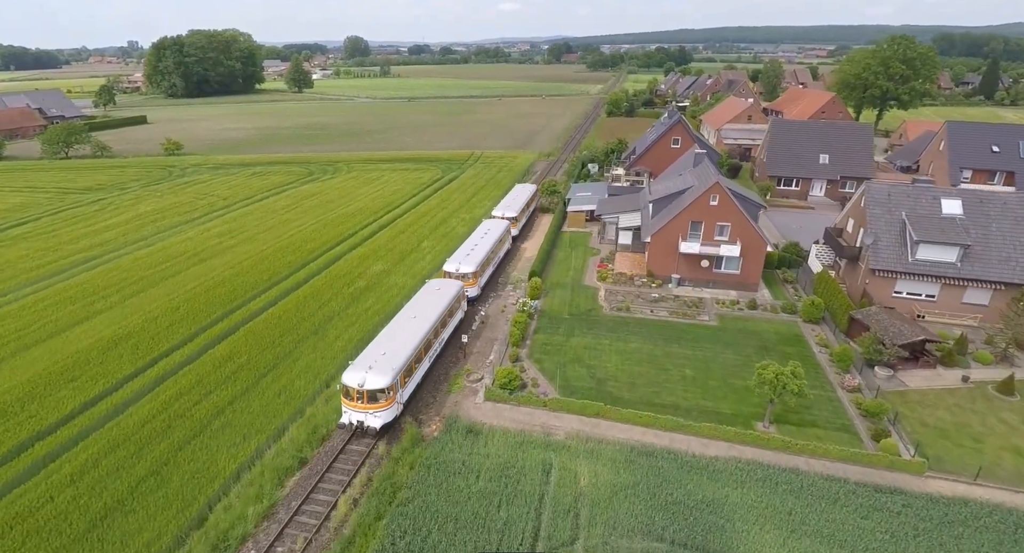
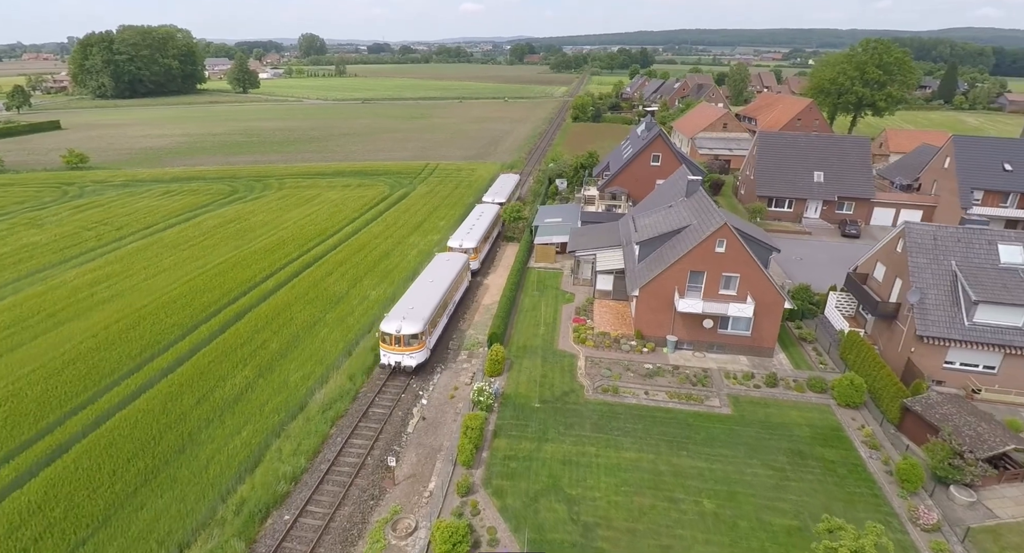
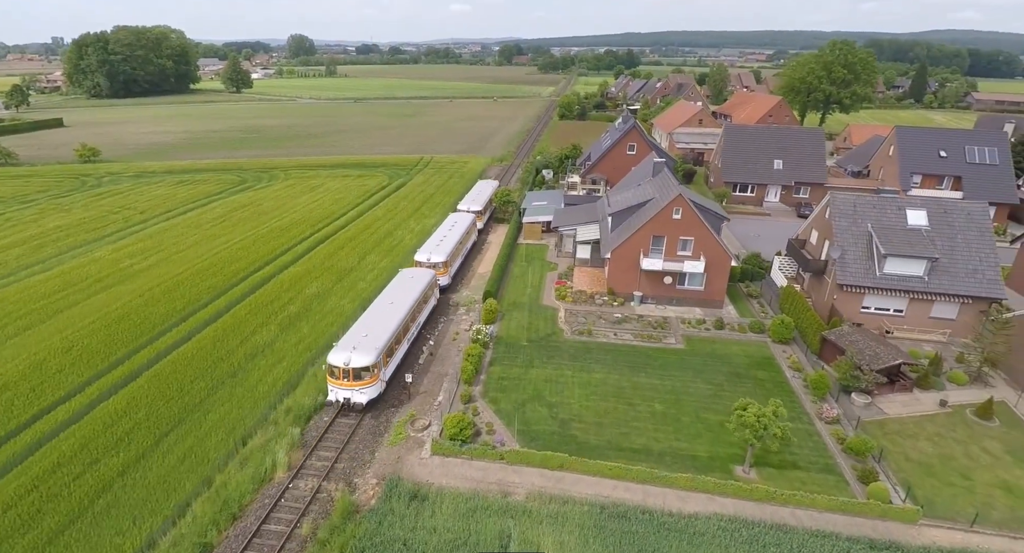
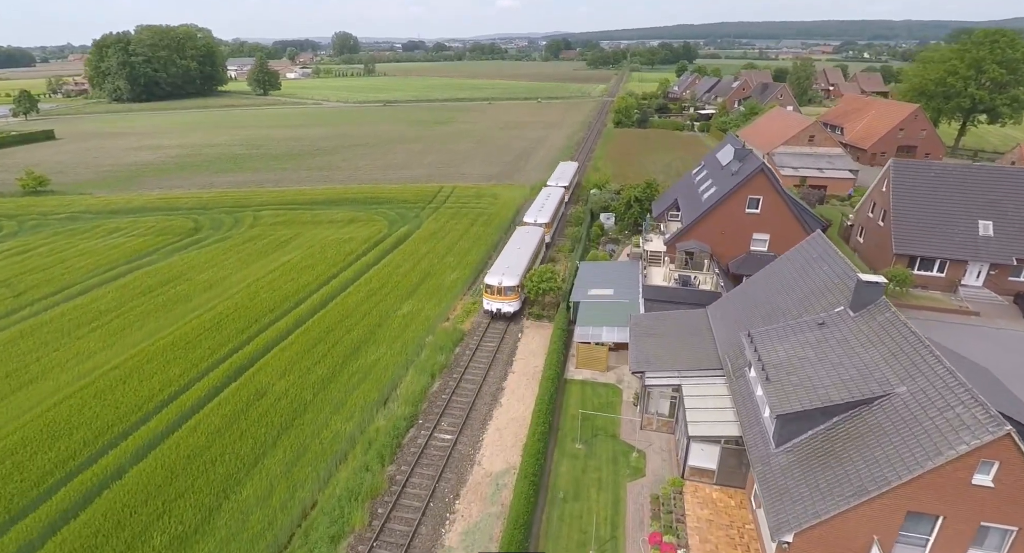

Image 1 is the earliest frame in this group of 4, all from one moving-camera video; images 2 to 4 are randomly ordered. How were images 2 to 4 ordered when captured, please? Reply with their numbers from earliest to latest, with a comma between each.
3, 2, 4
